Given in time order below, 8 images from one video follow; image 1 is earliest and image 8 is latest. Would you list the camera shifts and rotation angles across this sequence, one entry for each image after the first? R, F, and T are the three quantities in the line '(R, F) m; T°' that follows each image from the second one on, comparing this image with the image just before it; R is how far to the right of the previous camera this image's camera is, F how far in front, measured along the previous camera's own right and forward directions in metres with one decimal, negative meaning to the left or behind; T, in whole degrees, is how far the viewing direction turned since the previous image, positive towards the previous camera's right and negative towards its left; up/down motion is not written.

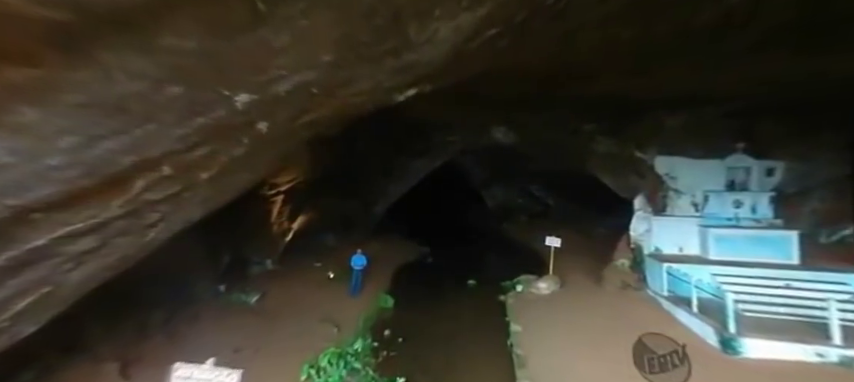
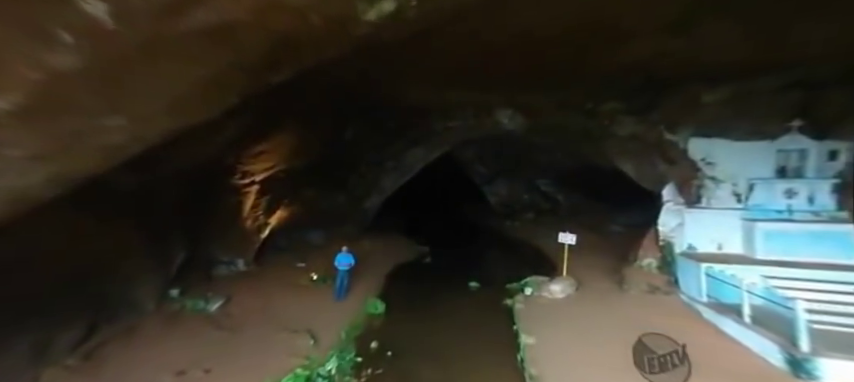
(+0.1, +0.9) m; 0°
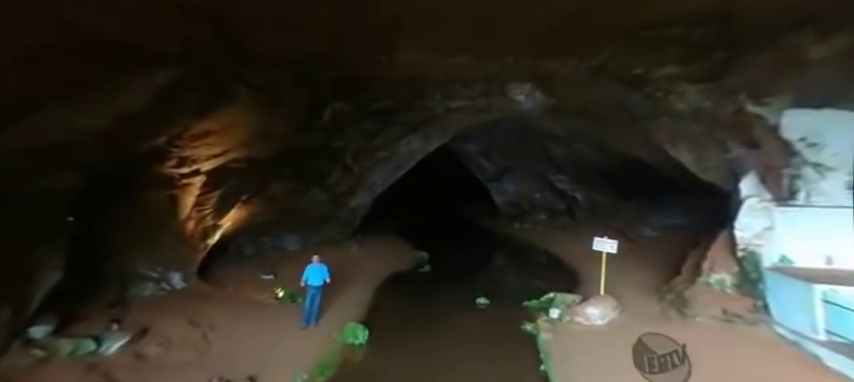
(+0.1, +1.5) m; 0°
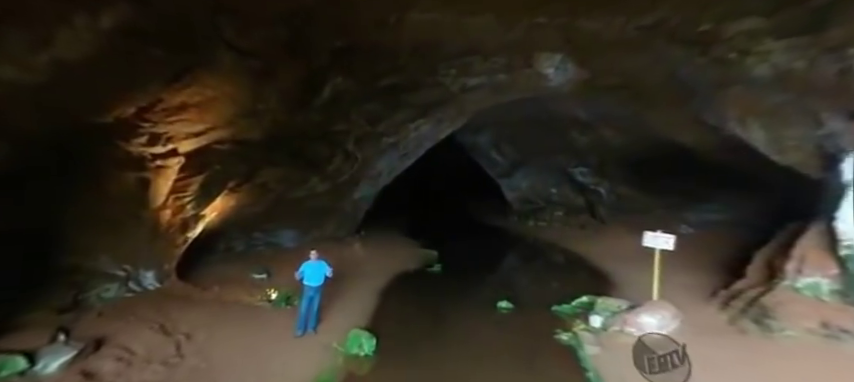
(-0.2, +0.8) m; -1°
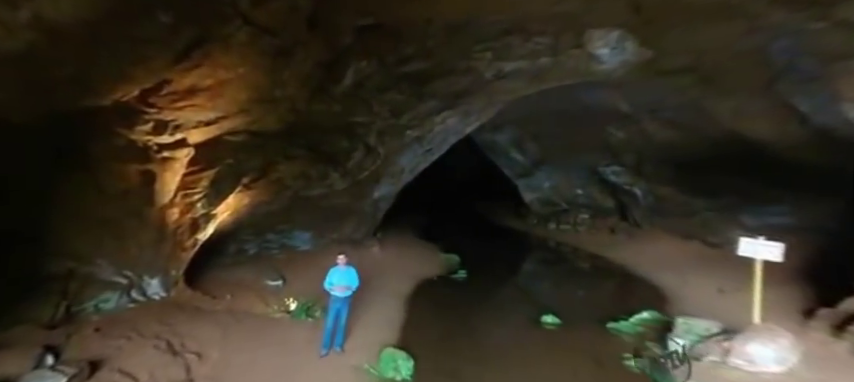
(-0.4, +0.5) m; 0°
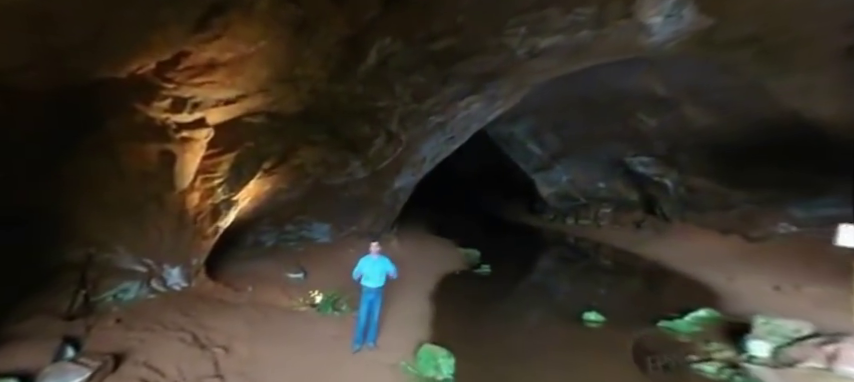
(-0.4, +0.2) m; 0°
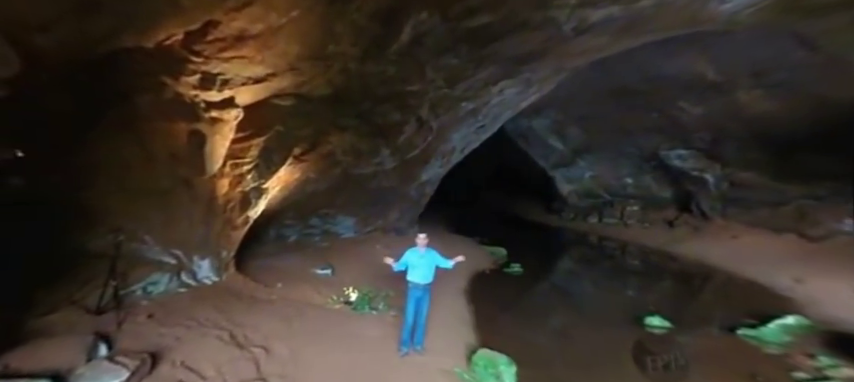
(-0.4, +0.3) m; 0°
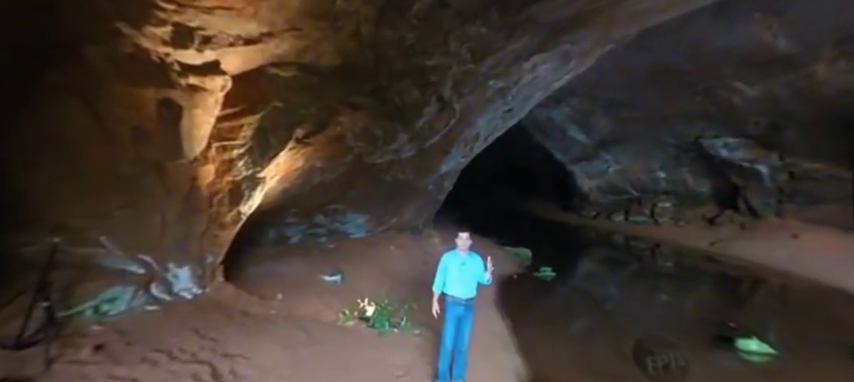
(-0.3, +0.7) m; 0°
